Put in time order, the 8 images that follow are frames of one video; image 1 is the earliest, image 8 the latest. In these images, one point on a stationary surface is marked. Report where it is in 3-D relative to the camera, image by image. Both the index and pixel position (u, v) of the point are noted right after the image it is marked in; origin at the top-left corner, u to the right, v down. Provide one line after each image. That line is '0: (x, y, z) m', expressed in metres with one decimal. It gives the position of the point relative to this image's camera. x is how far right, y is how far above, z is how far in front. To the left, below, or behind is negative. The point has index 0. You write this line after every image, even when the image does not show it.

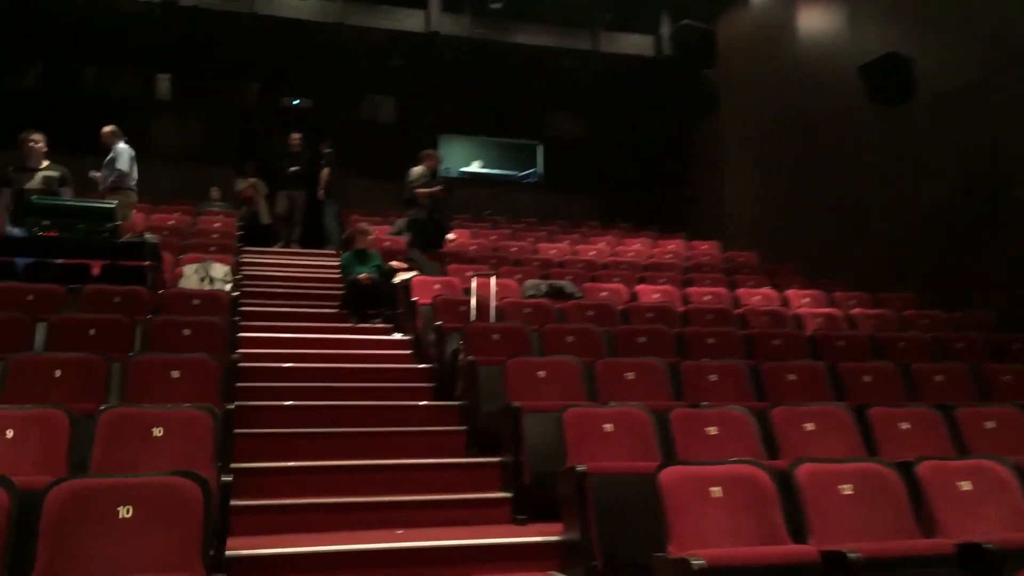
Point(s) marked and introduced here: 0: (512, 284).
0: (0.0, 0.0, +5.9) m
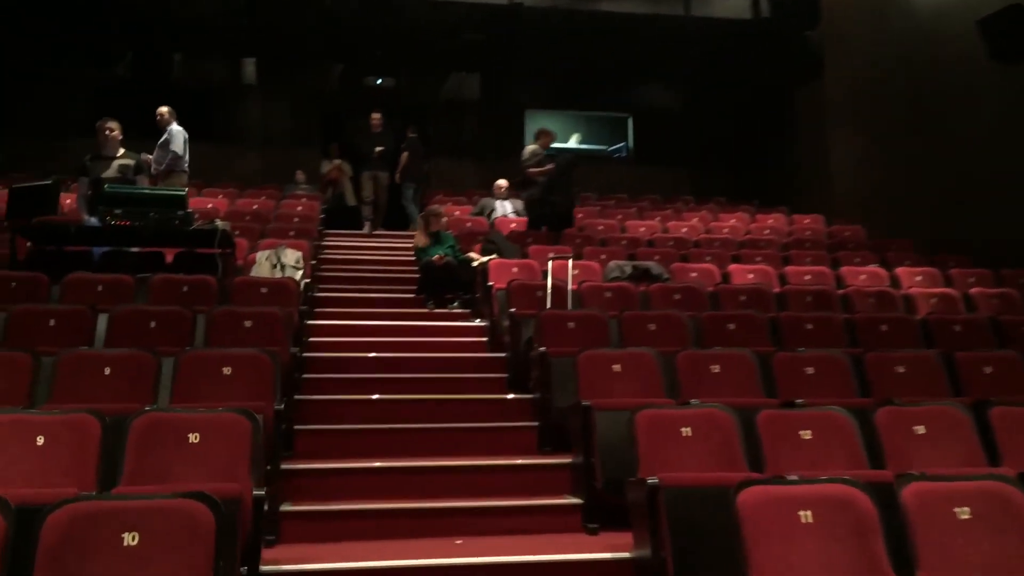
0: (+0.5, +0.1, +5.6) m
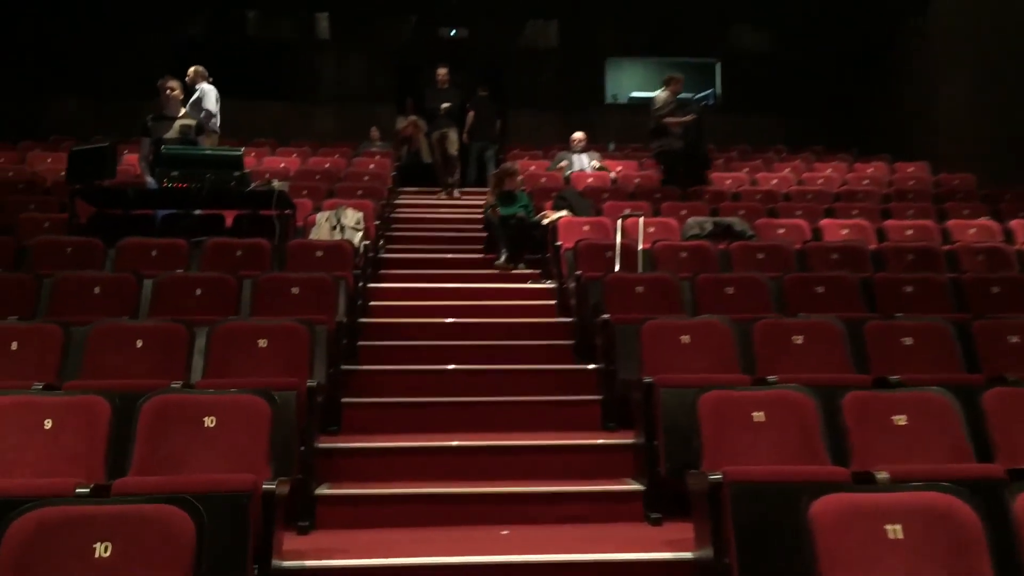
0: (+0.9, +0.4, +5.2) m
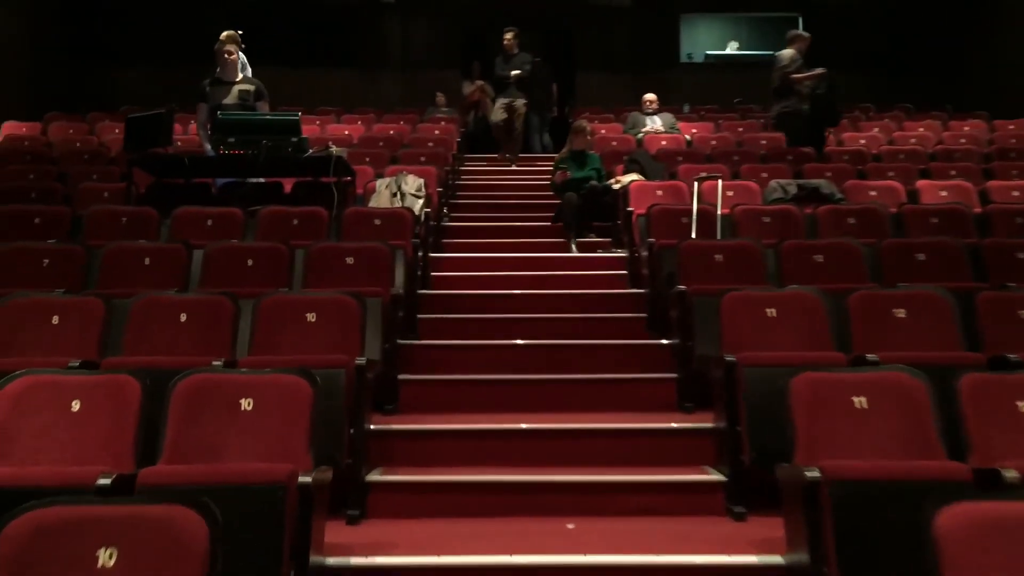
0: (+1.3, +0.5, +4.9) m
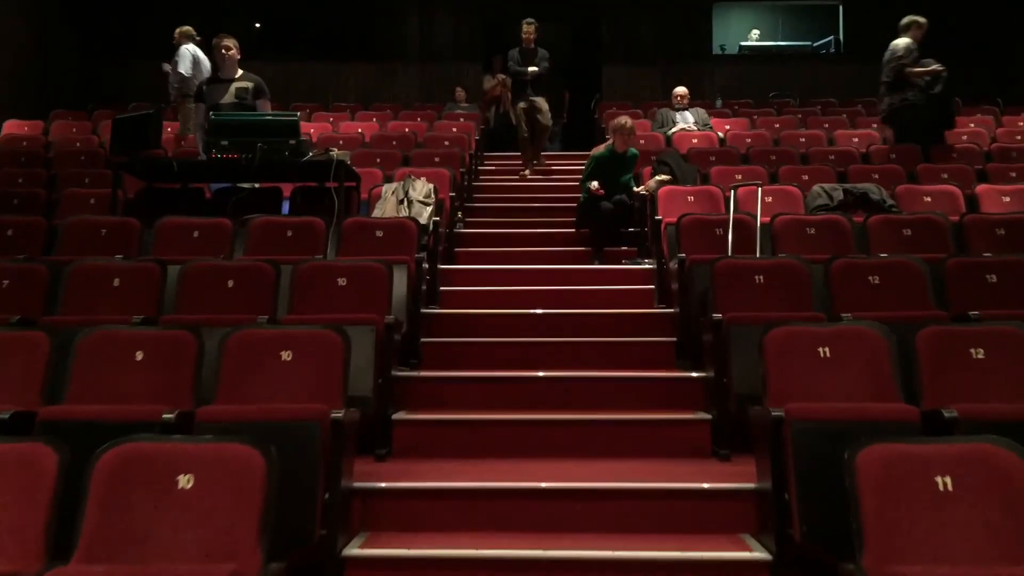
0: (+1.4, +0.5, +4.4) m
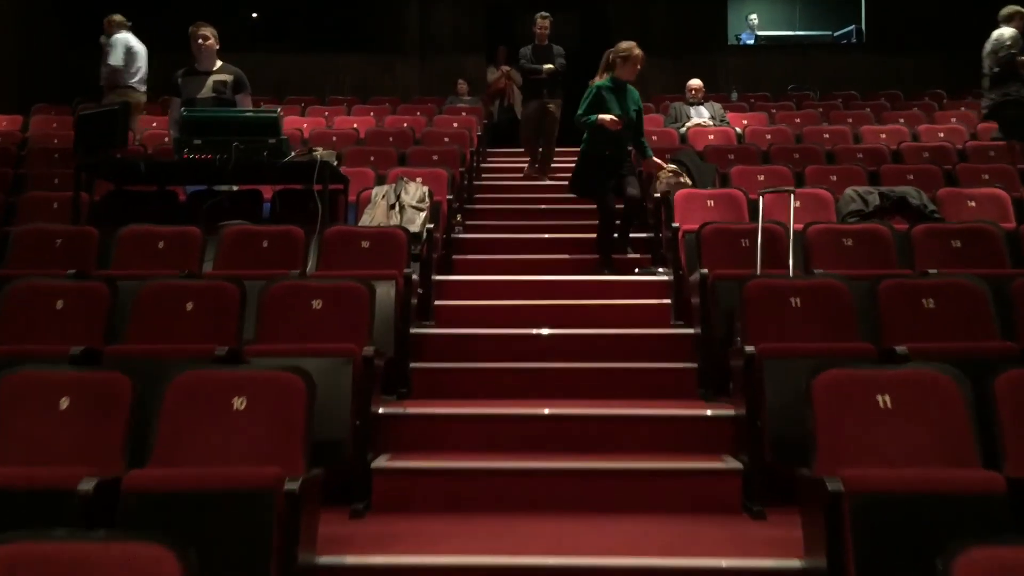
0: (+1.4, +0.4, +4.0) m
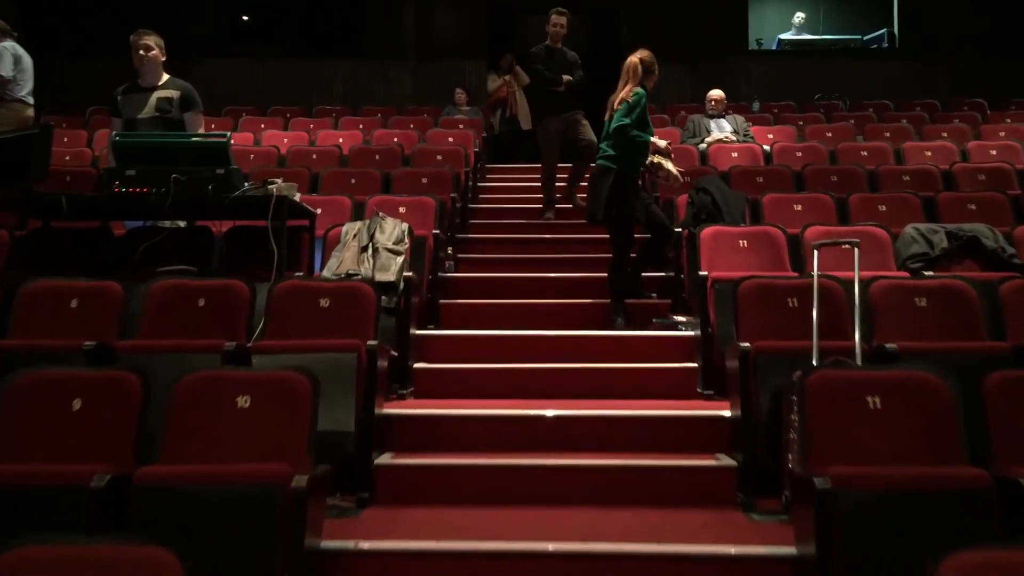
0: (+1.4, +0.2, +3.4) m
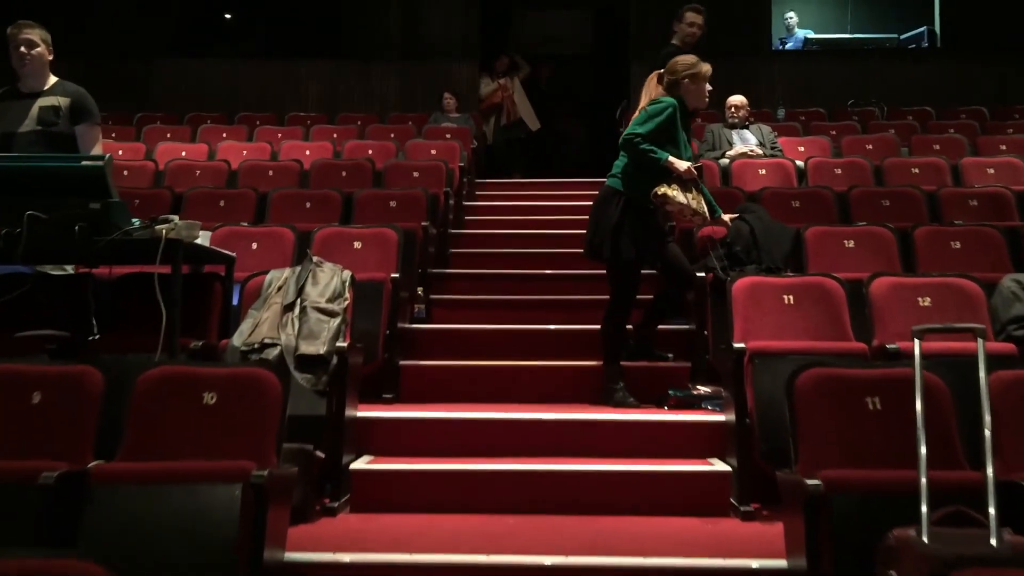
0: (+1.3, 0.0, +2.6) m
